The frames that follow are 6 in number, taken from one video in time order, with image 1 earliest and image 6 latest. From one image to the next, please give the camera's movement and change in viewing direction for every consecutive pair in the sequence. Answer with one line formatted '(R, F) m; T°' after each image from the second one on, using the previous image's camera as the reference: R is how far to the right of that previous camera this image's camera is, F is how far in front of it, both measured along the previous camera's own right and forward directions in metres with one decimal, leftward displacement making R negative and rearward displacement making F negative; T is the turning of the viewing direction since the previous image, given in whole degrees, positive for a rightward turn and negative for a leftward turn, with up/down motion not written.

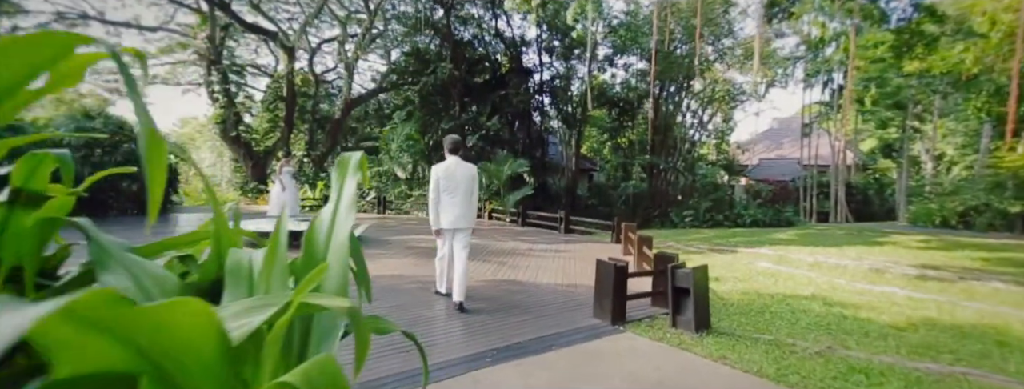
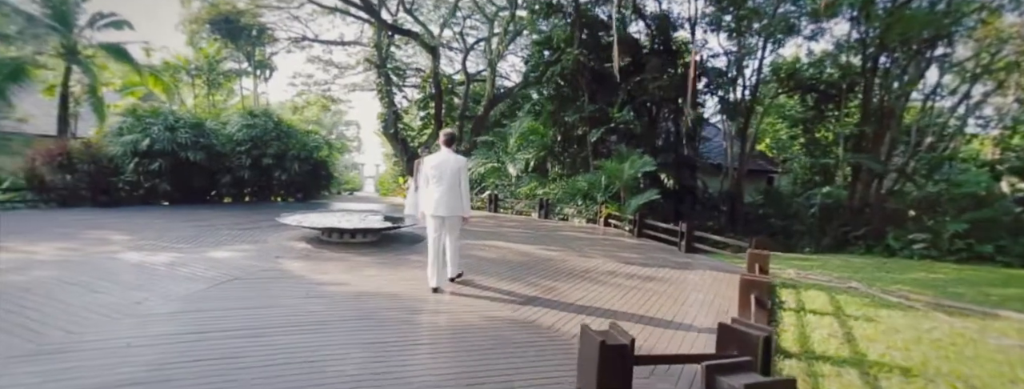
(+1.3, +1.8) m; -23°
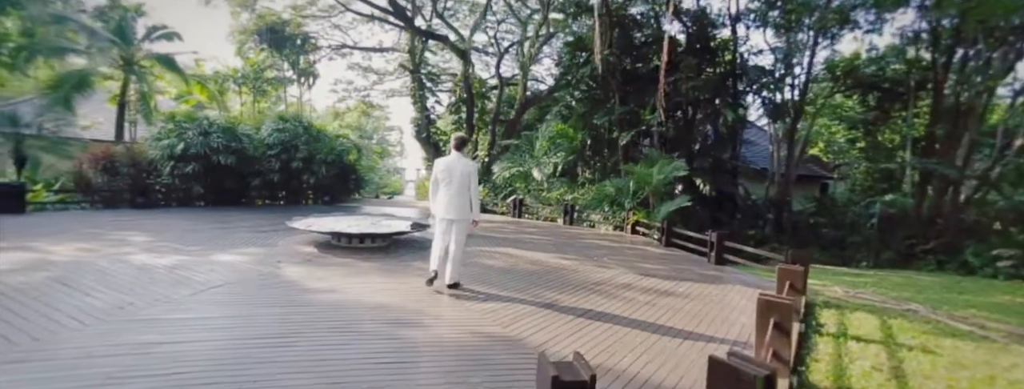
(+0.4, +0.3) m; -5°
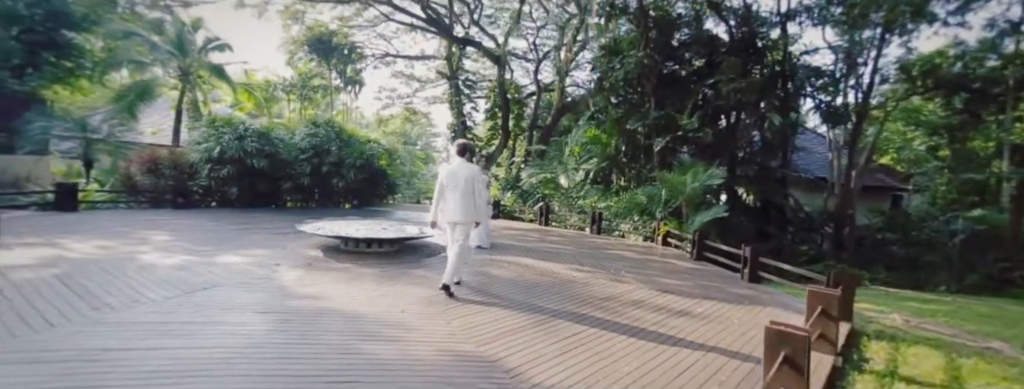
(+0.5, +0.4) m; -6°
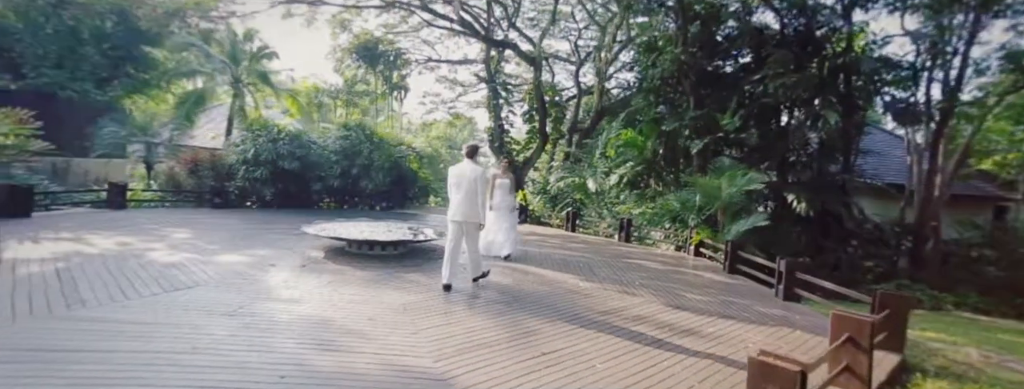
(+0.6, +0.4) m; -7°
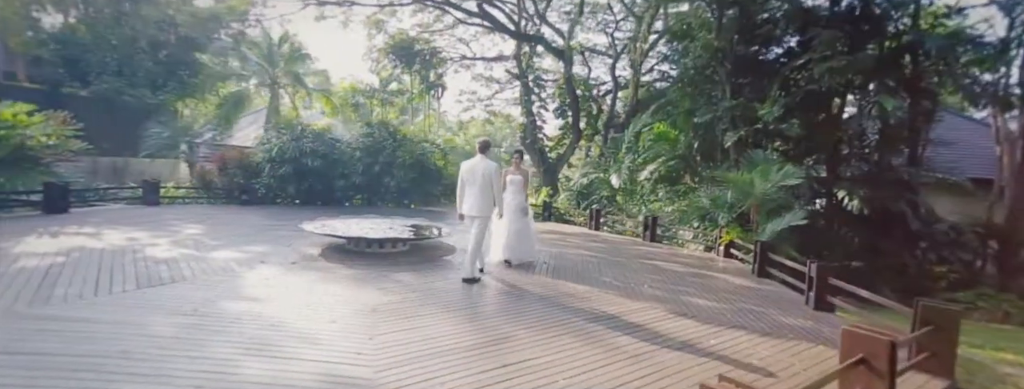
(+0.6, +0.4) m; -6°
